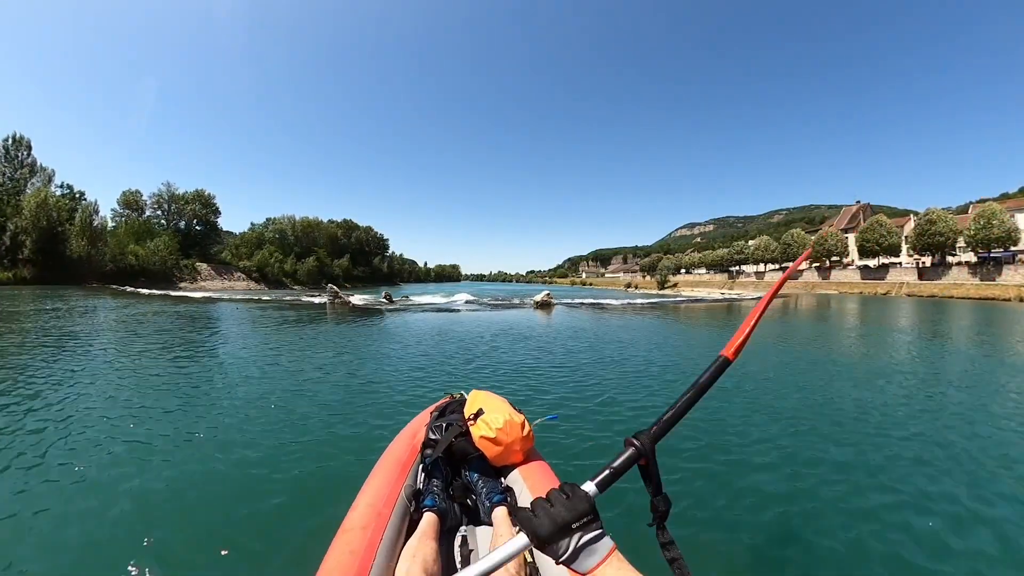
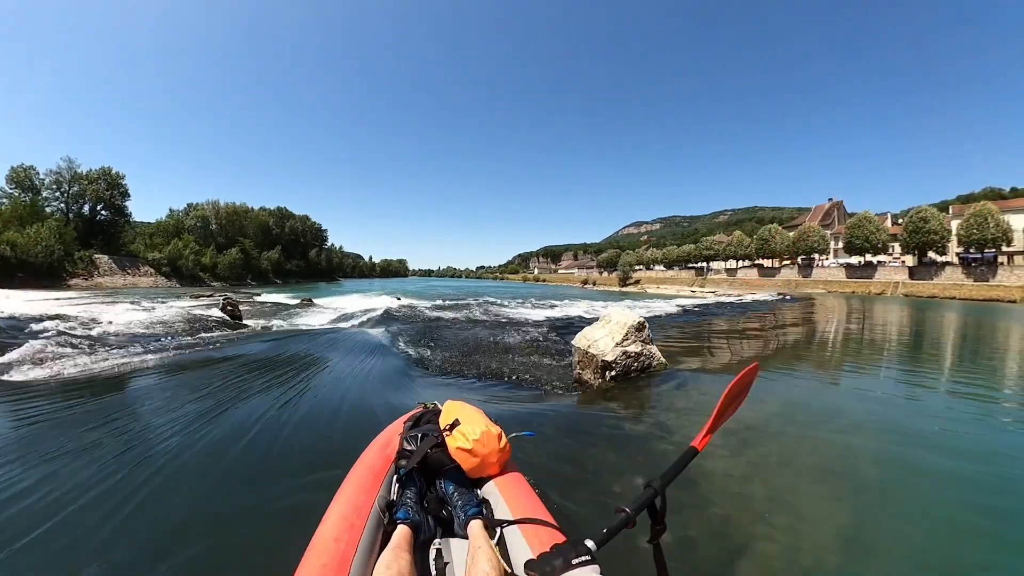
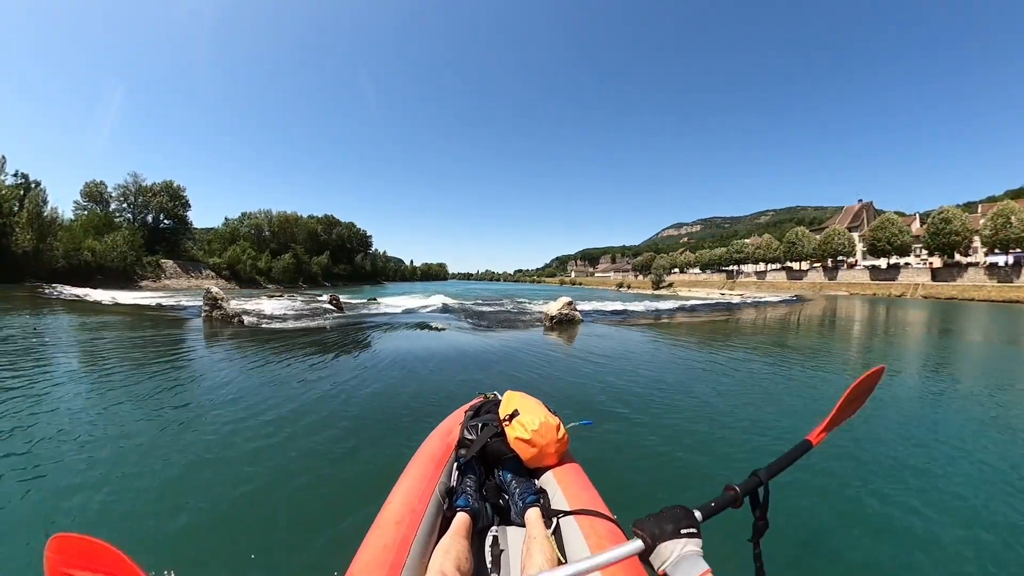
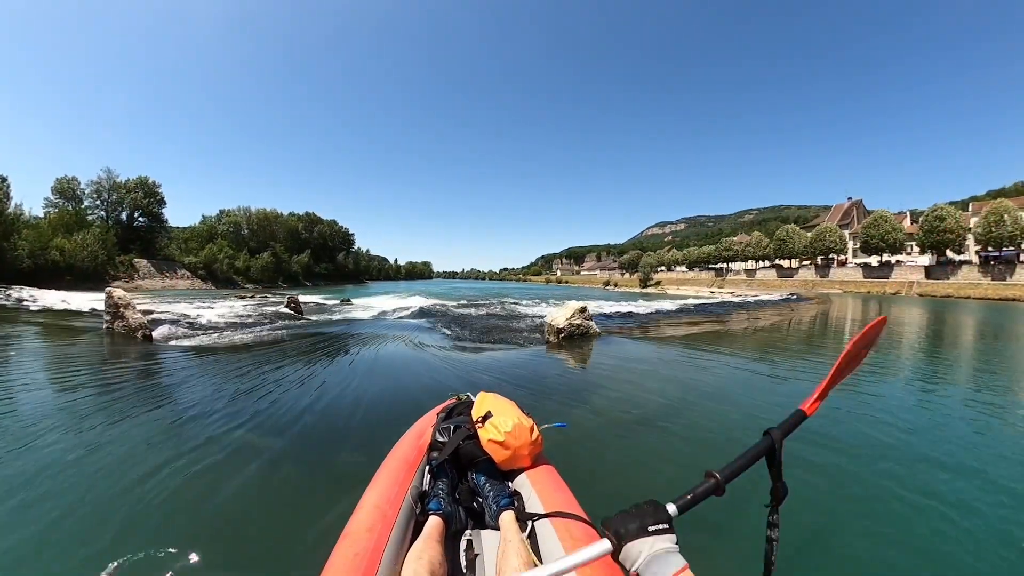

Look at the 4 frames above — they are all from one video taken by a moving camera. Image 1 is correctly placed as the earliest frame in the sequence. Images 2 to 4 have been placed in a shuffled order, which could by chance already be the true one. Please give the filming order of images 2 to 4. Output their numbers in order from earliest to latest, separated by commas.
3, 4, 2
